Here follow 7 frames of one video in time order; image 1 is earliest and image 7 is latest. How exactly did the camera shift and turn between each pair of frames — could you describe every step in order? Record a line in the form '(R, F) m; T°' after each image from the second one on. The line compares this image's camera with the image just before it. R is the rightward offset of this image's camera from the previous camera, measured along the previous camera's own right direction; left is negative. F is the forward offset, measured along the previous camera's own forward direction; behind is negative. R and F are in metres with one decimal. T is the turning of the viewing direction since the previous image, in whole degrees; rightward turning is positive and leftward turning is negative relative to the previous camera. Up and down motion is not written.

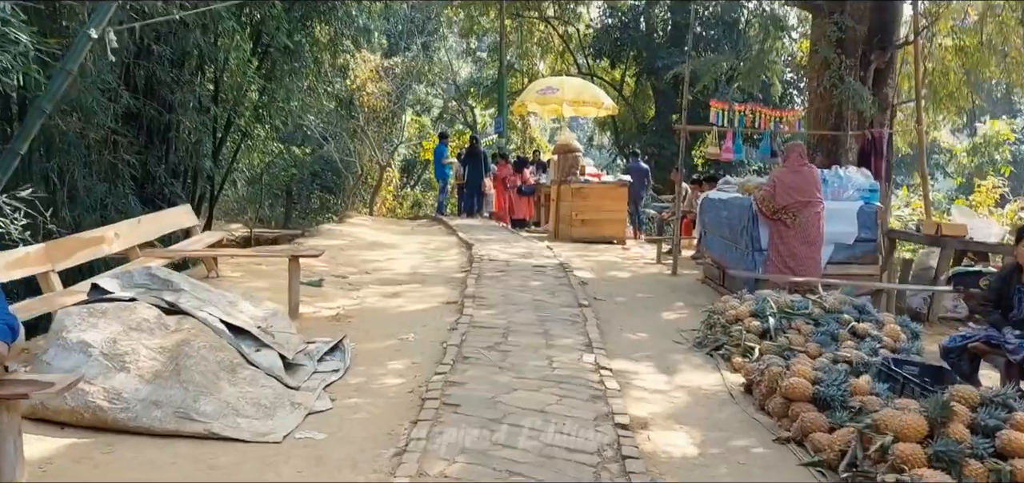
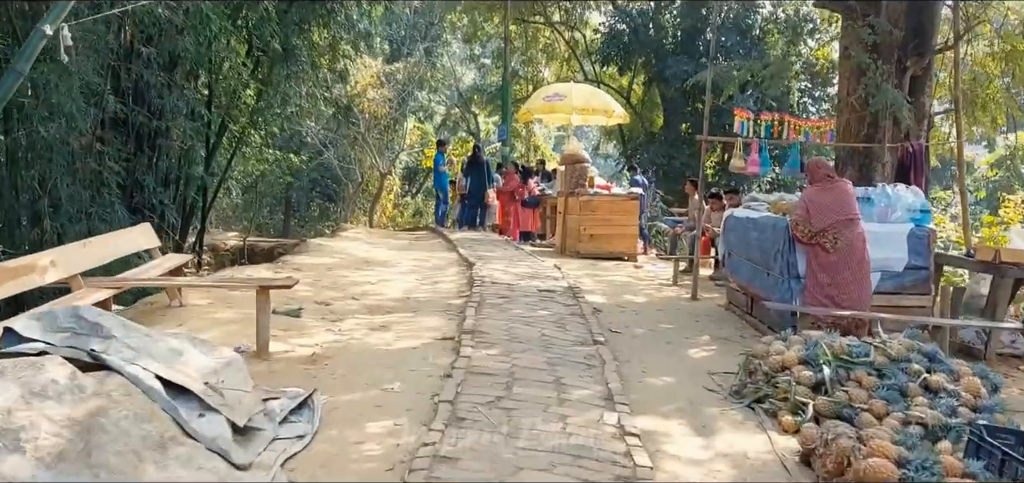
(0.0, +0.7) m; 0°
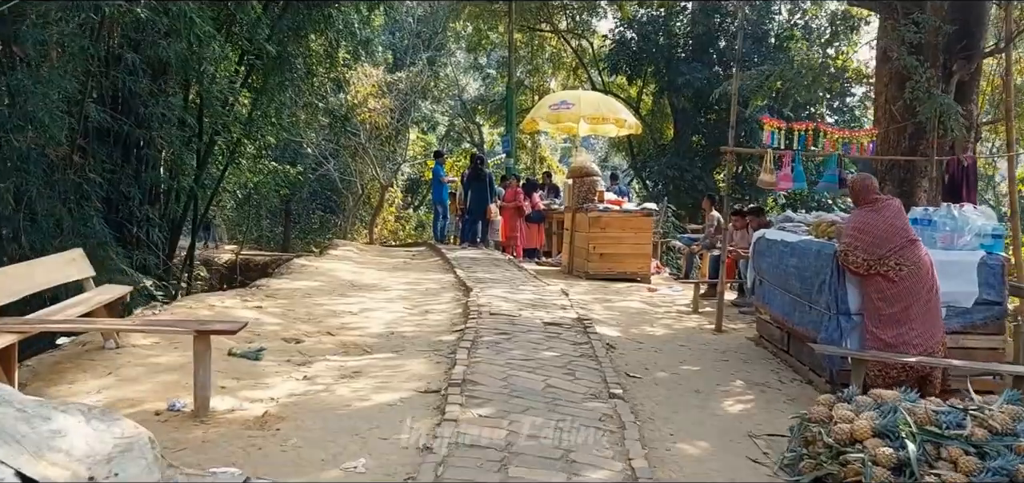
(0.0, +0.9) m; 0°
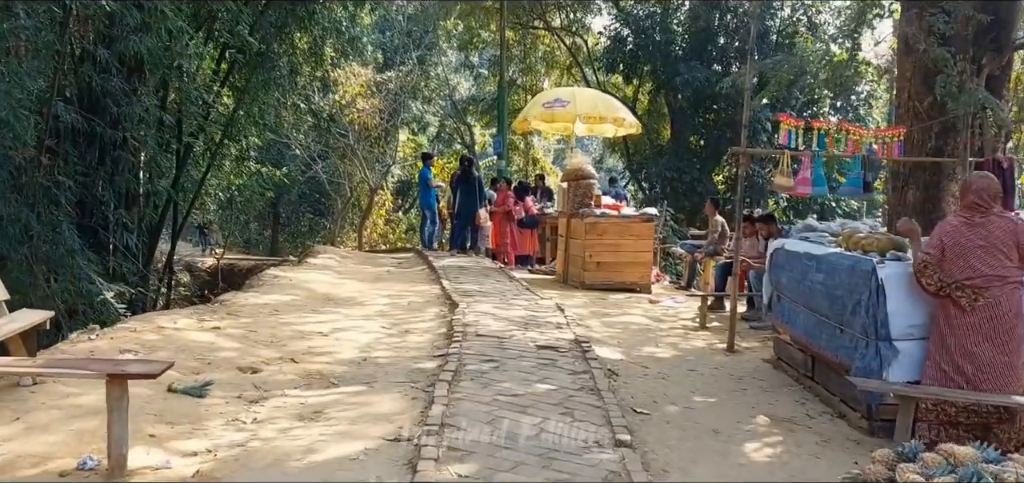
(0.0, +0.7) m; 0°
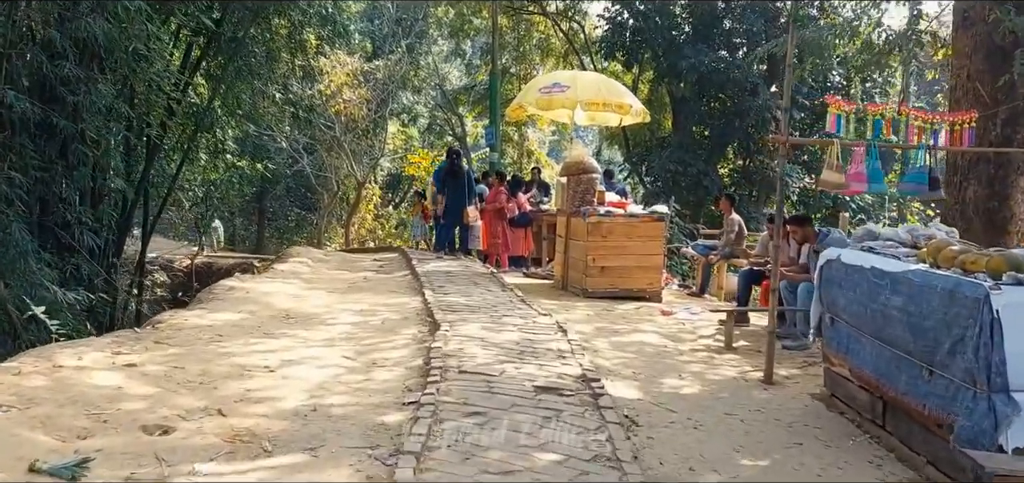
(0.0, +1.1) m; 0°
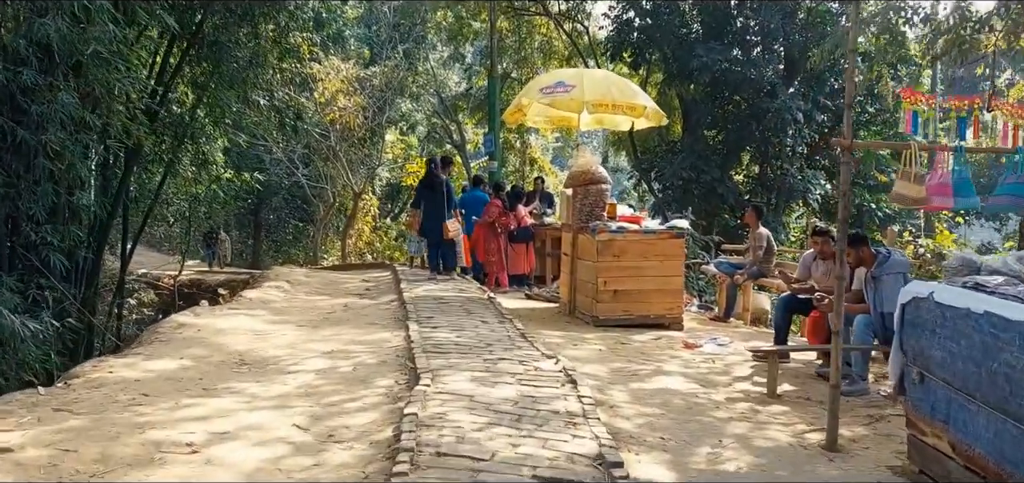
(+0.1, +1.0) m; 0°
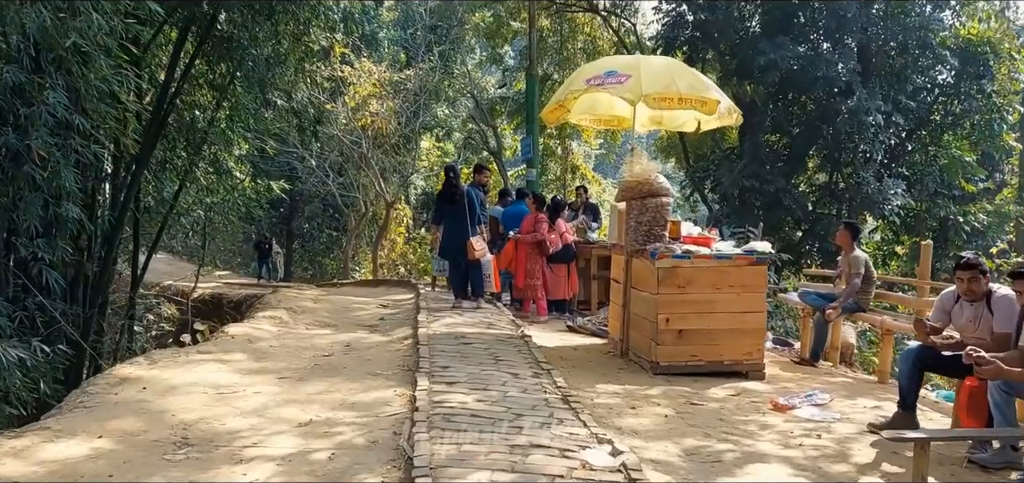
(0.0, +1.4) m; -3°
